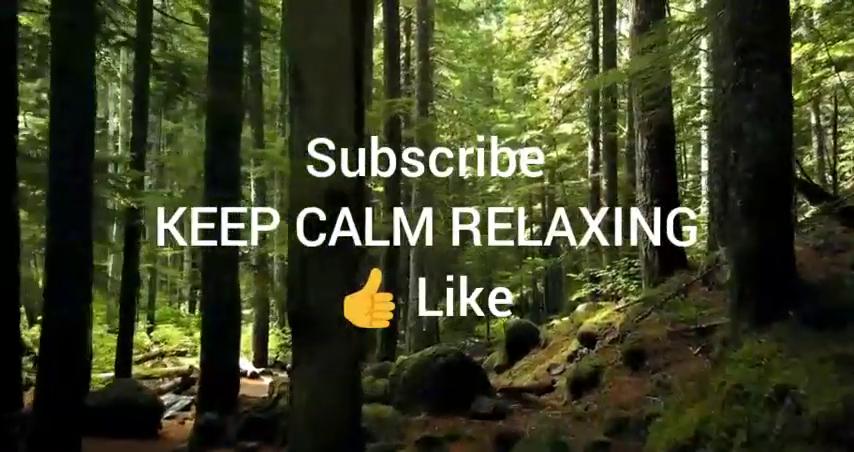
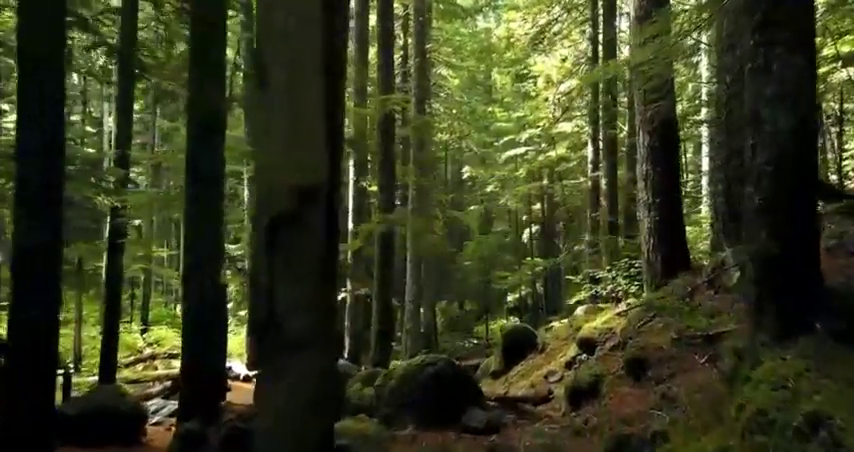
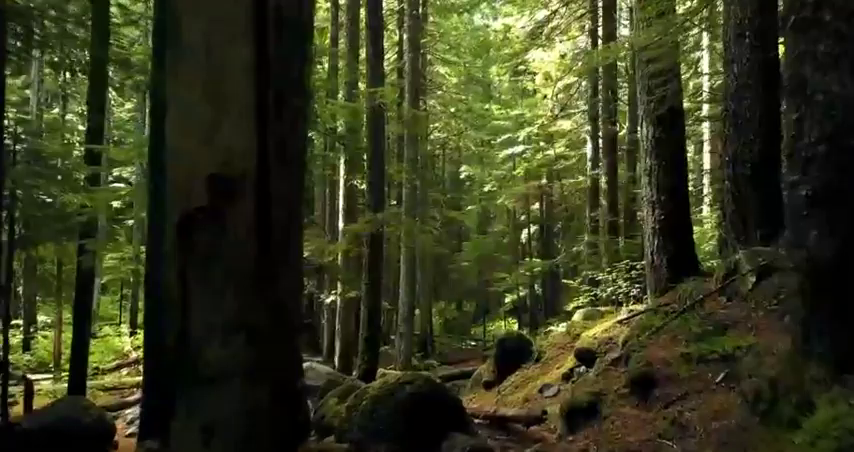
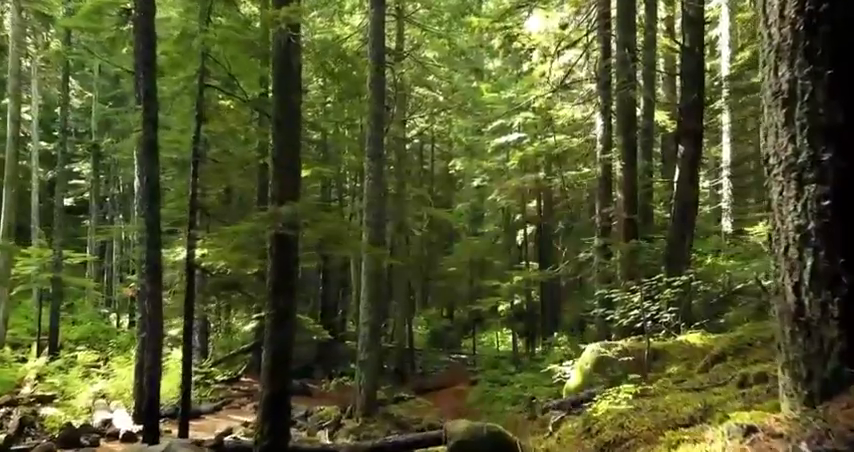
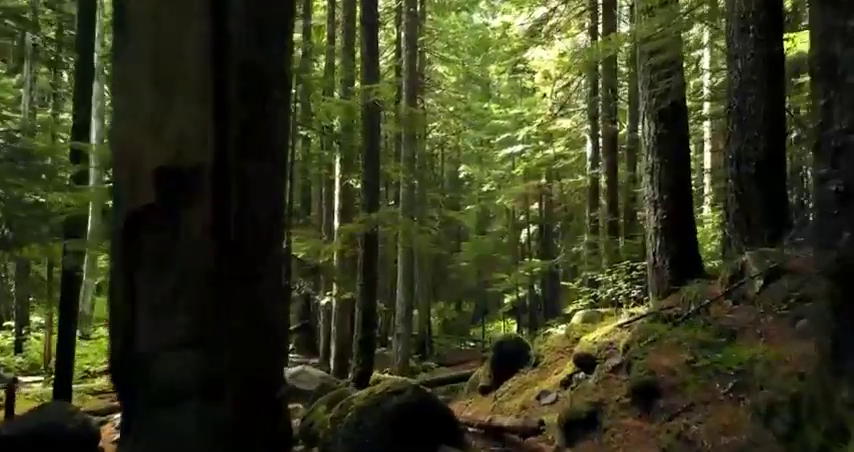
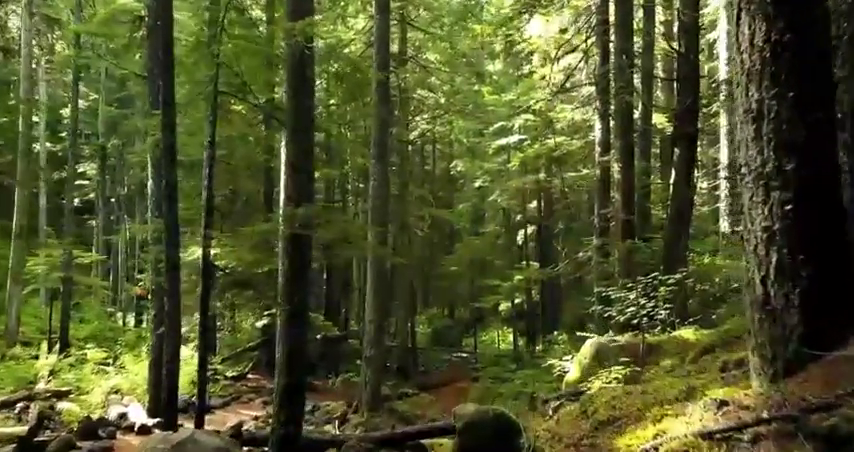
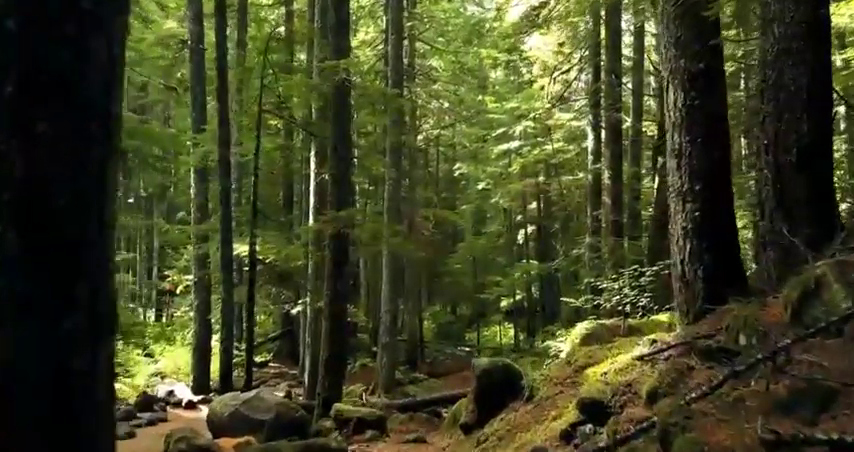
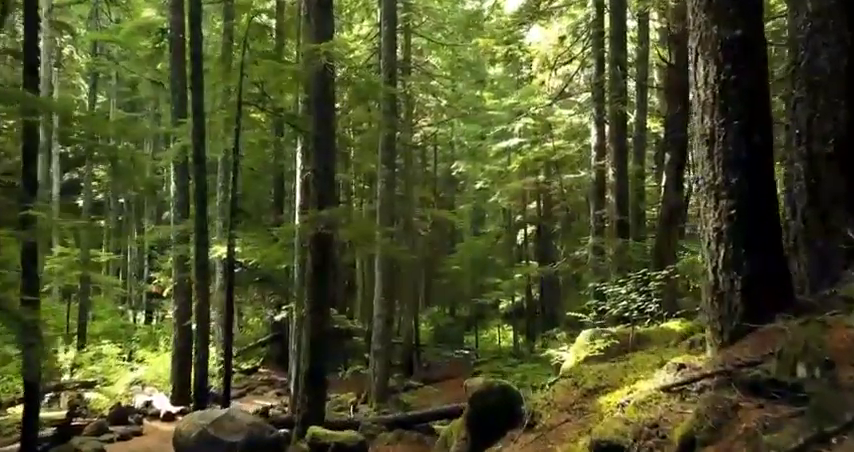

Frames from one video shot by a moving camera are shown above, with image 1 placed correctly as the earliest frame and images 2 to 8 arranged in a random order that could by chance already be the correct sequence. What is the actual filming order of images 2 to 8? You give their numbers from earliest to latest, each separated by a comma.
2, 3, 5, 7, 8, 6, 4
